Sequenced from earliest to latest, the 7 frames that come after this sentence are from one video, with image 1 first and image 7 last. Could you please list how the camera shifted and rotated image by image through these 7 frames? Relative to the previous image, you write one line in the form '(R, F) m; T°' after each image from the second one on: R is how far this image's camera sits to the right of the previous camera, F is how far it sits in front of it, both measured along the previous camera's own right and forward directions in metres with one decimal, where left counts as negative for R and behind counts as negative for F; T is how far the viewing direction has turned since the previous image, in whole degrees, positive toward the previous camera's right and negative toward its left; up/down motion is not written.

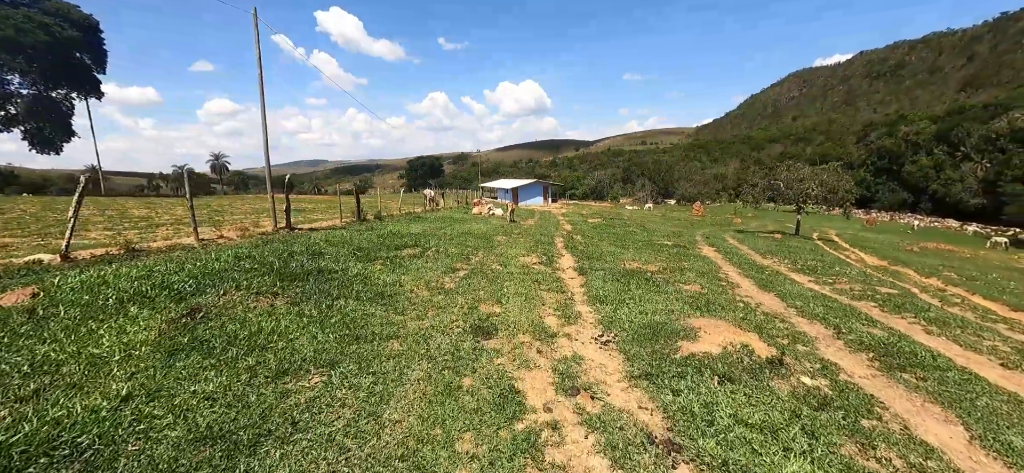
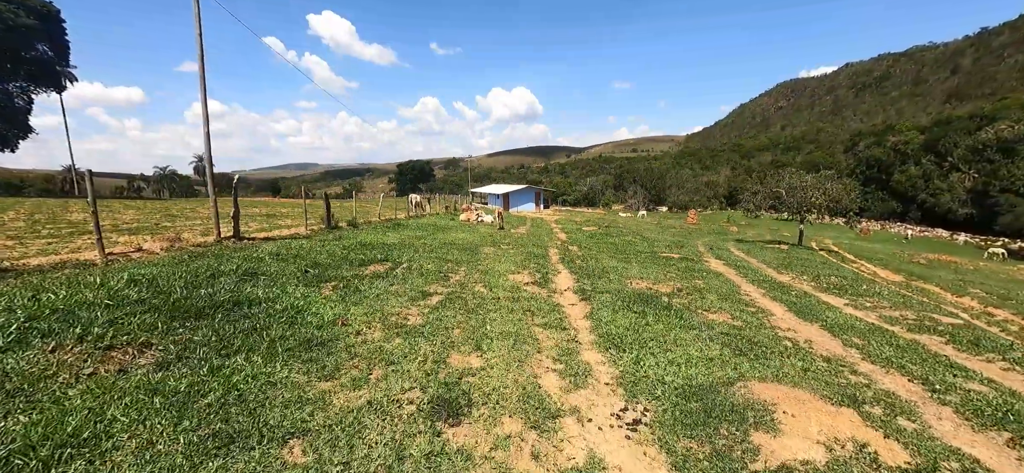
(+0.1, +2.4) m; +1°
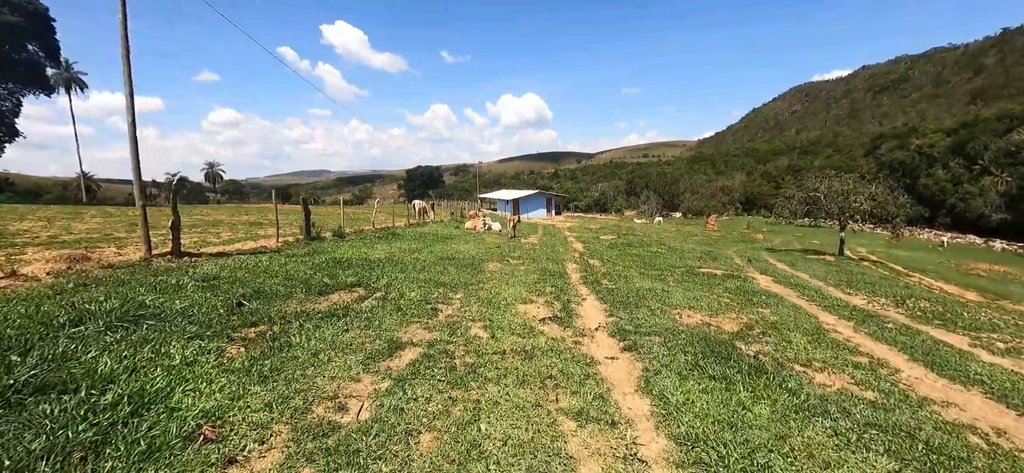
(0.0, +3.2) m; -1°
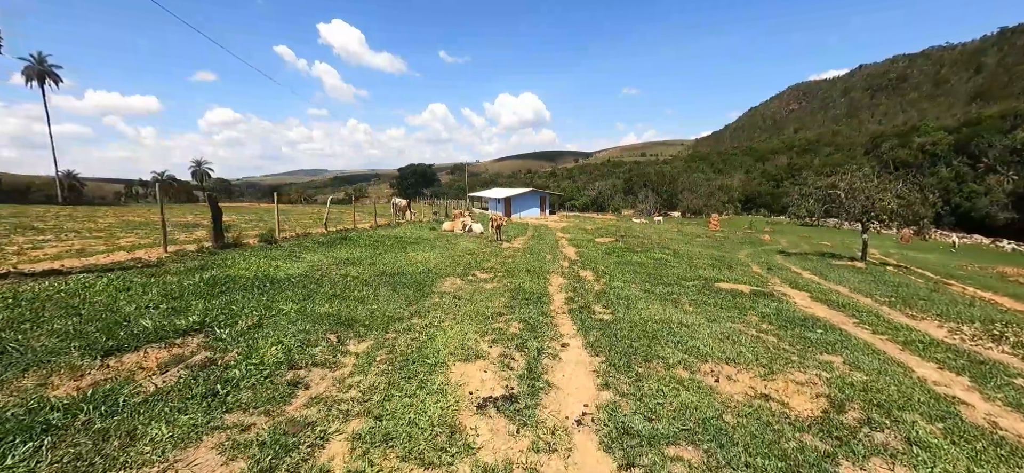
(+1.0, +3.8) m; 0°
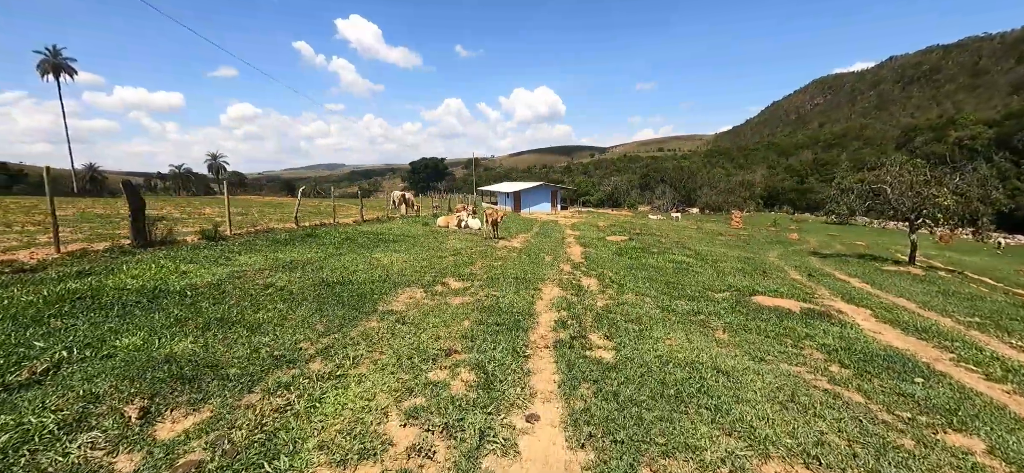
(+0.9, +2.7) m; -2°
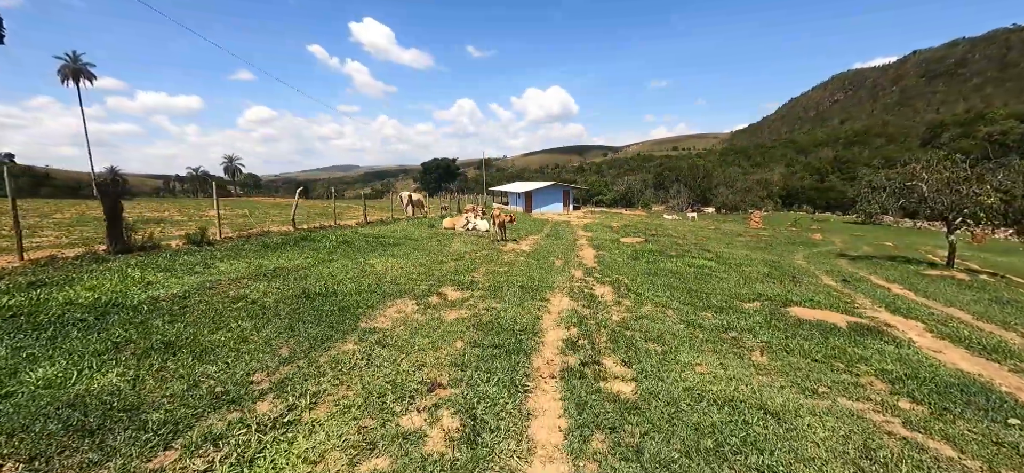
(+0.2, +1.1) m; -2°
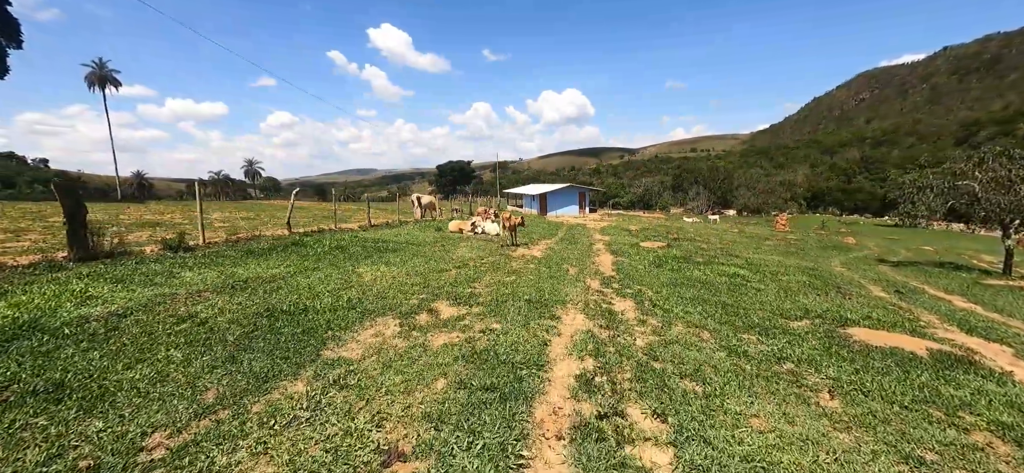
(+0.2, +1.4) m; -2°
